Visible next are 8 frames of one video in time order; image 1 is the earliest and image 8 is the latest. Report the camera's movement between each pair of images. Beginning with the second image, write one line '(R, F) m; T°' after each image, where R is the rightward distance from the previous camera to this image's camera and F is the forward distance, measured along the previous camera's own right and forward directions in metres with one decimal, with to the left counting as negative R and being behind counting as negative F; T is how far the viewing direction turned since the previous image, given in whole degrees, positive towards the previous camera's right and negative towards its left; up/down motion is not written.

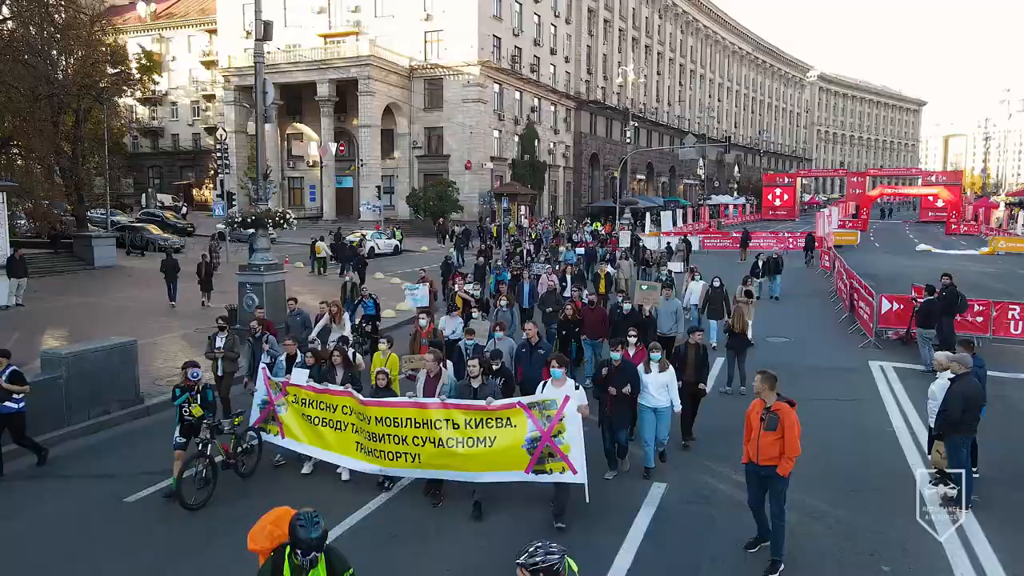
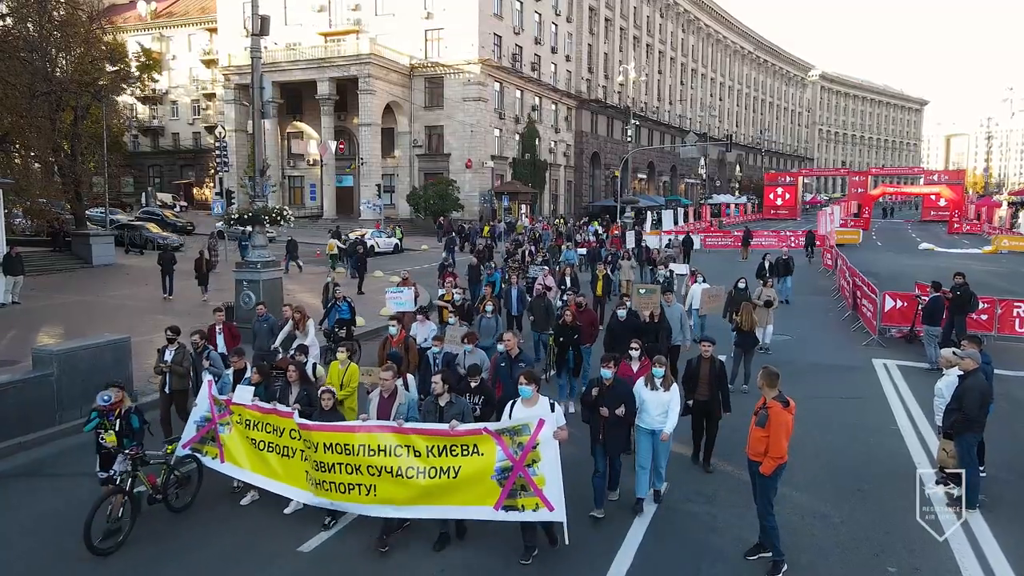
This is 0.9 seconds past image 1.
(0.0, +0.2) m; 0°
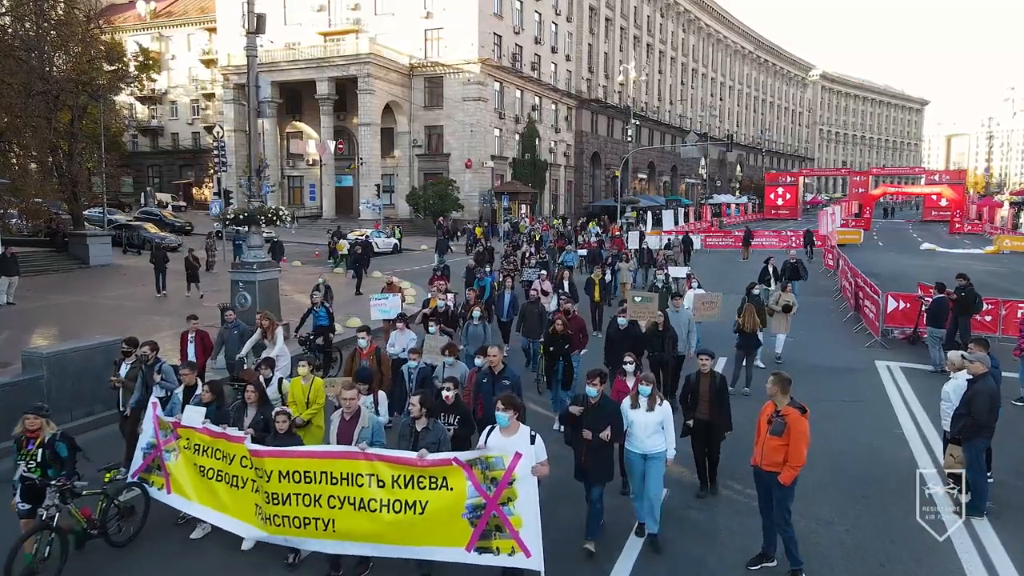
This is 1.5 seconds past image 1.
(0.0, +0.2) m; 0°
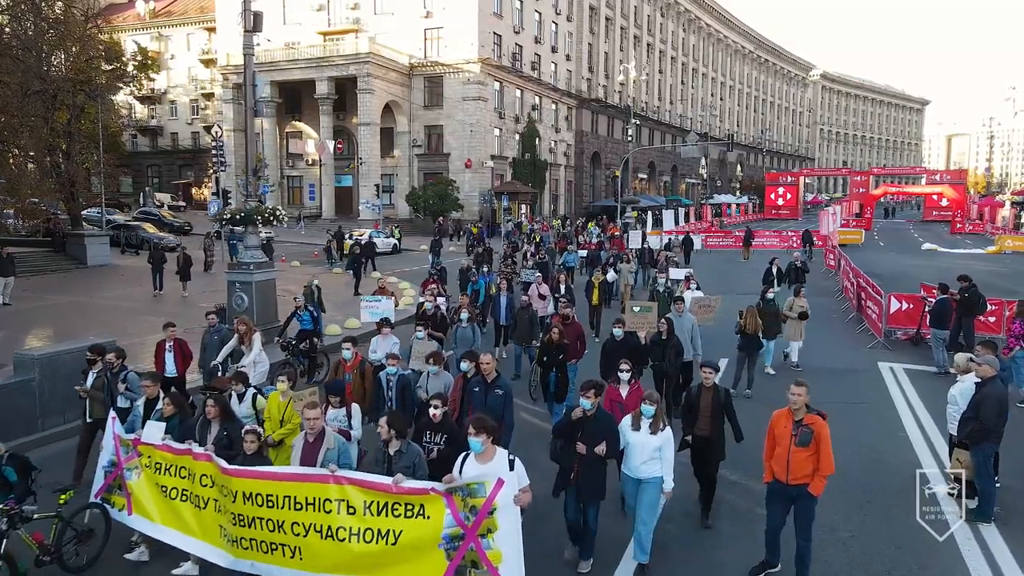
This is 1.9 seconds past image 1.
(0.0, +0.1) m; 0°
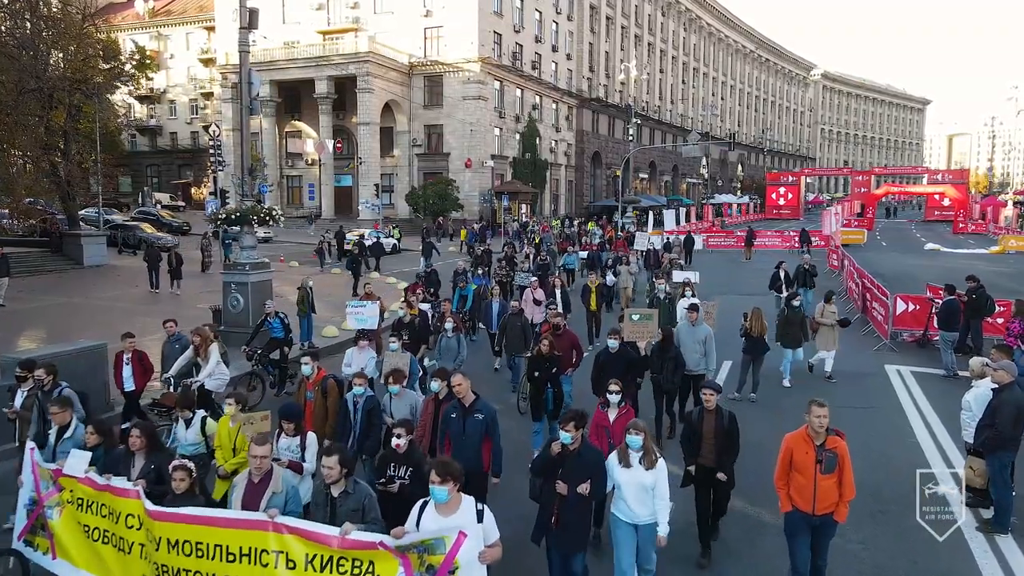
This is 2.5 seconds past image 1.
(0.0, +0.3) m; 0°
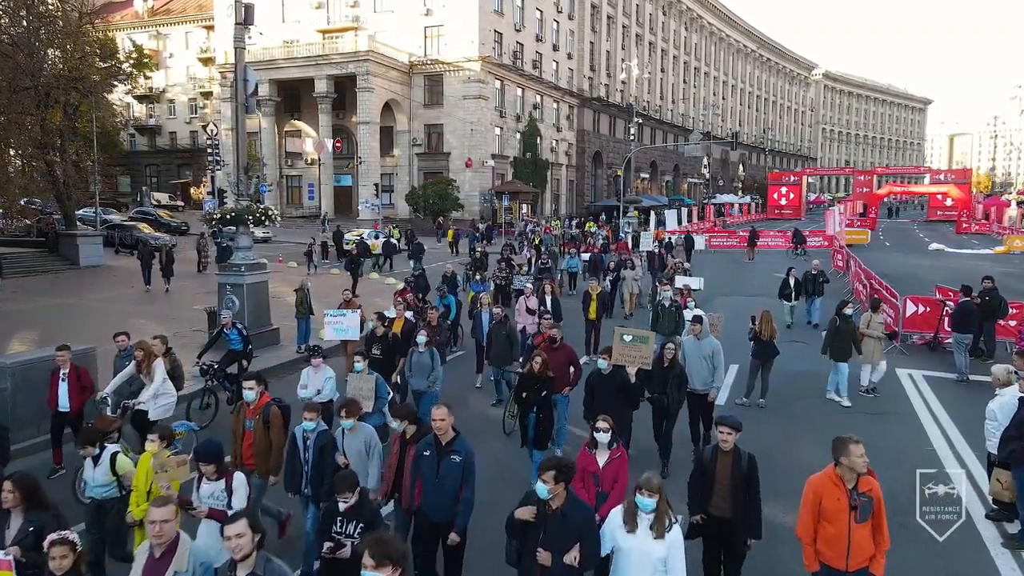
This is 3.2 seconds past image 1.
(0.0, +0.3) m; 0°
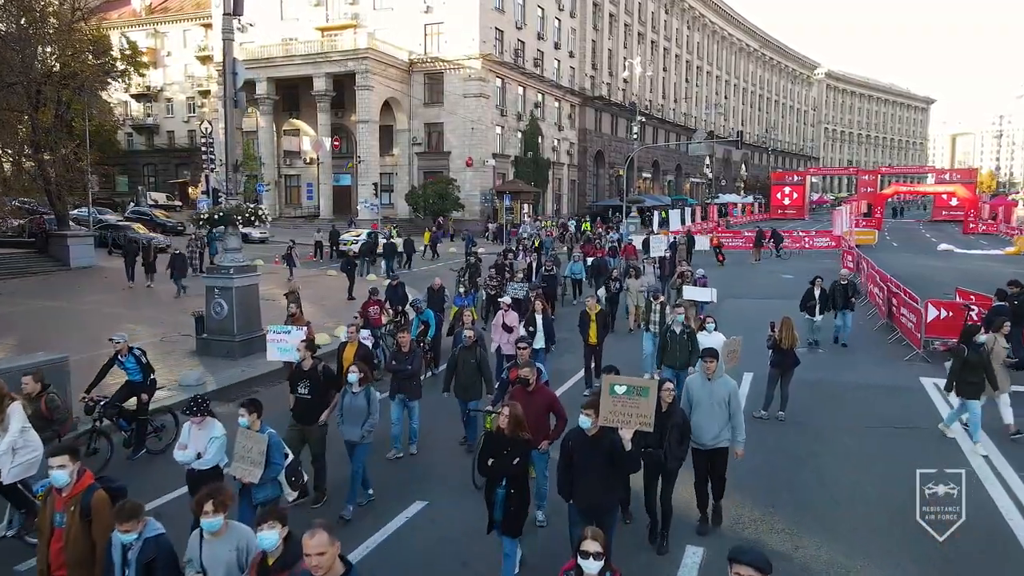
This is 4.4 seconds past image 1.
(0.0, +0.7) m; 0°
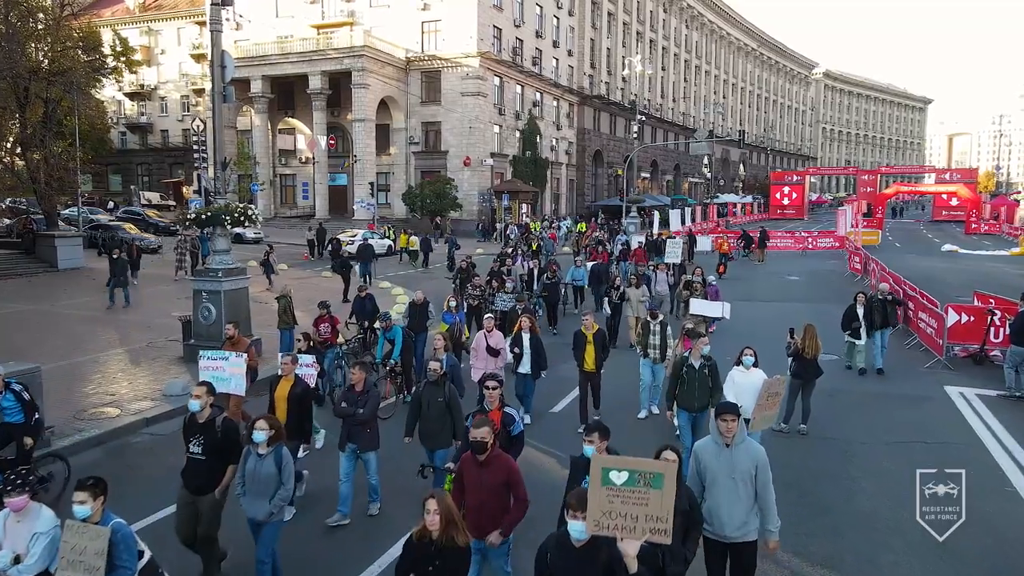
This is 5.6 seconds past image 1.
(-0.1, +0.7) m; 0°
